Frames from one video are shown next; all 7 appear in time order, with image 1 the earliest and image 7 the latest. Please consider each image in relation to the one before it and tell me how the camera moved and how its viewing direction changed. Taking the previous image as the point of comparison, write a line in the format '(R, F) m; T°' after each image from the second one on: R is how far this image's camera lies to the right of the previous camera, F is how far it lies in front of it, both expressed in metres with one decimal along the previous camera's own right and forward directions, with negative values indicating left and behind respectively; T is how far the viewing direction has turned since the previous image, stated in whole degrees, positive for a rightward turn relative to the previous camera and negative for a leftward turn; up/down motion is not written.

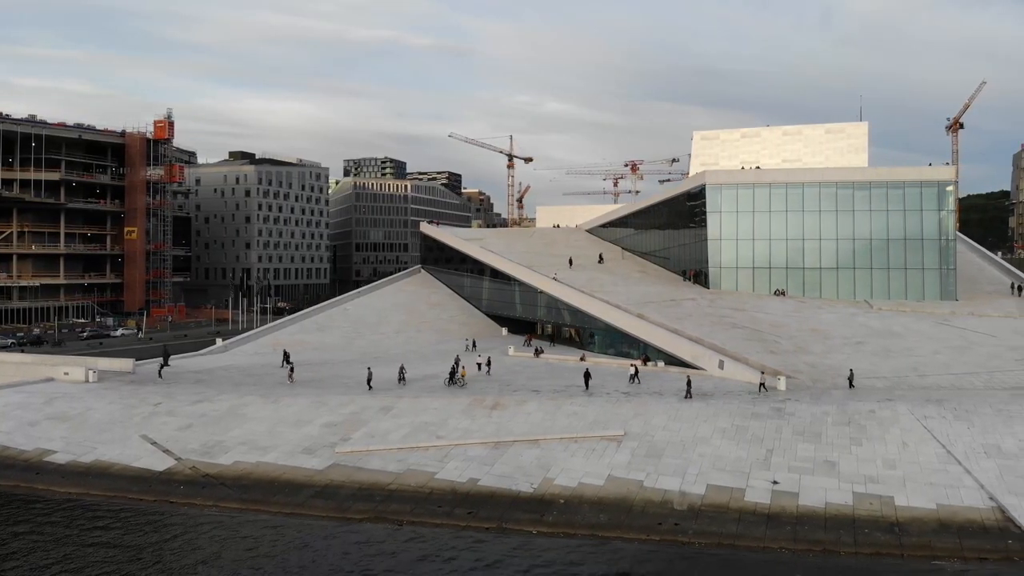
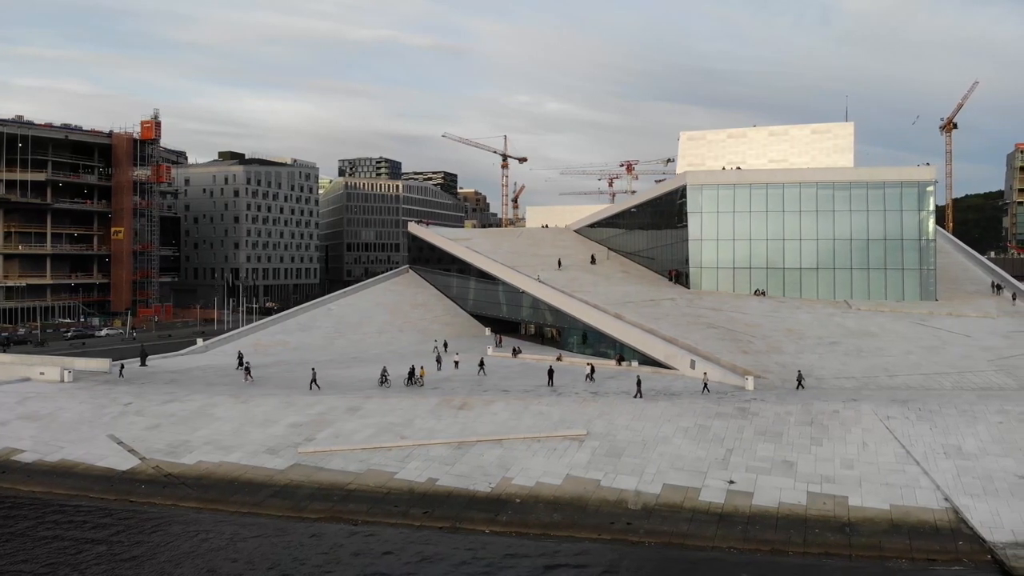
(+1.2, -0.1) m; 0°
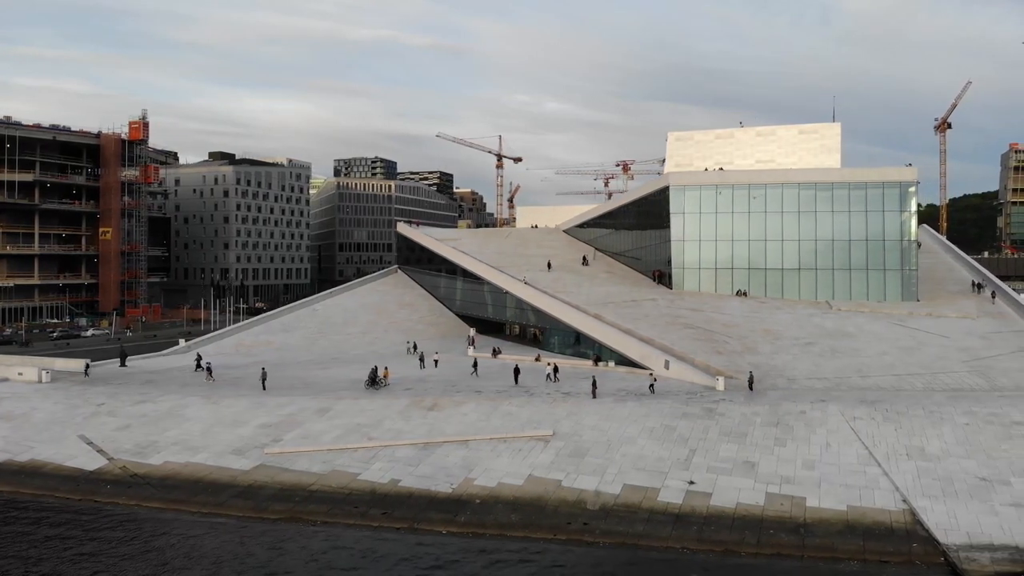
(+1.1, -0.1) m; 0°
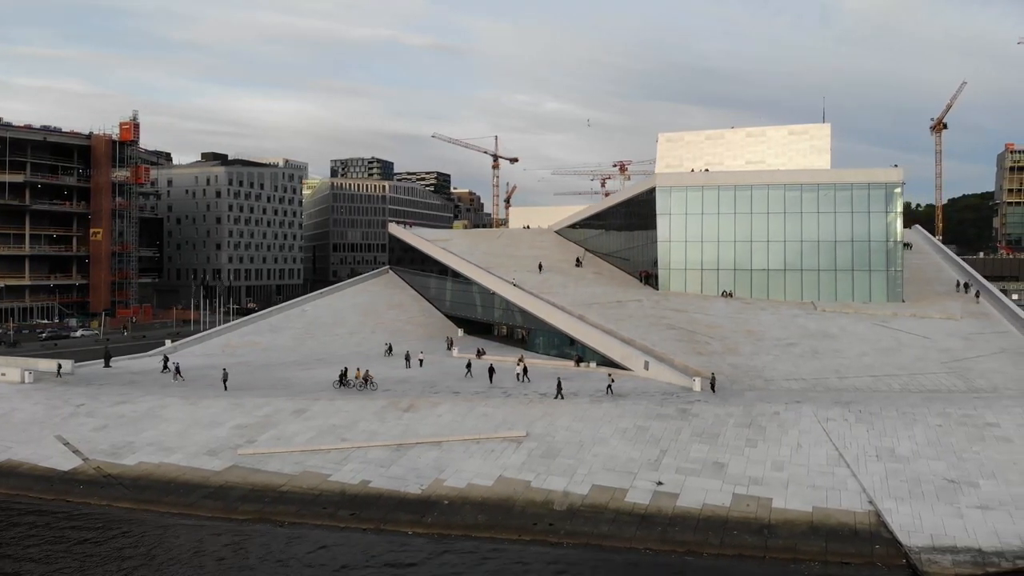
(+0.9, -0.1) m; 0°
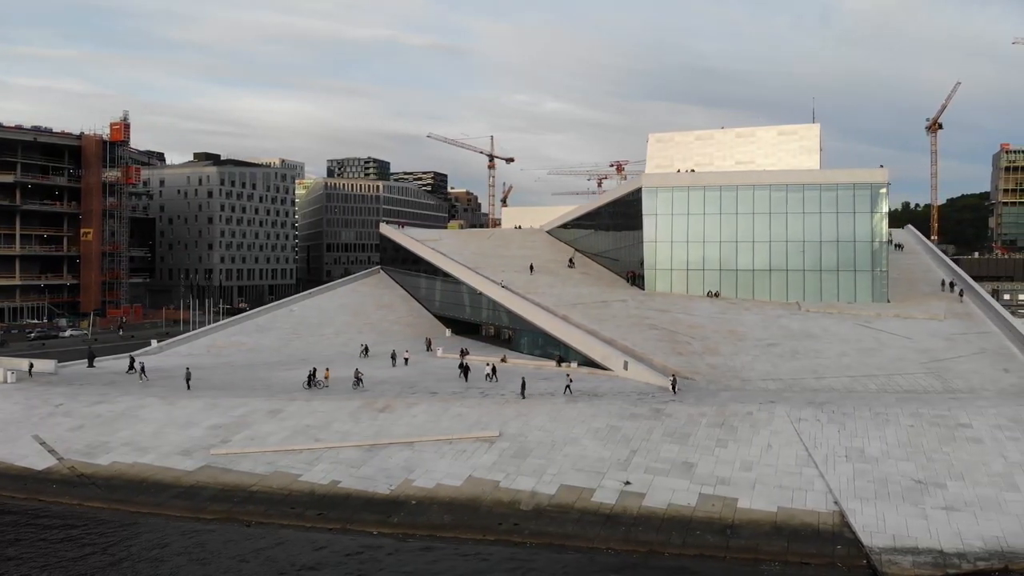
(+0.9, -0.1) m; 0°
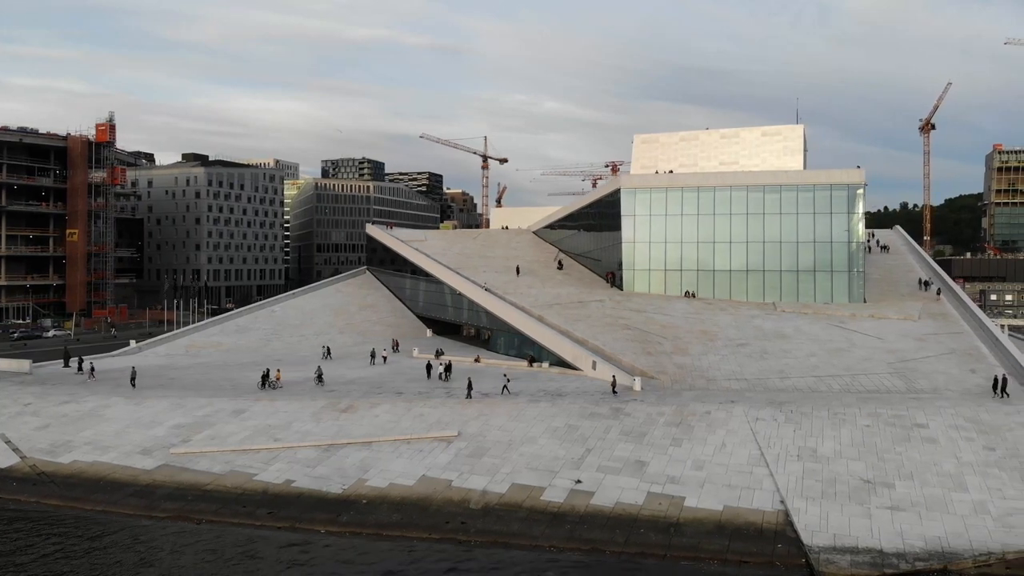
(+1.4, -0.2) m; 0°
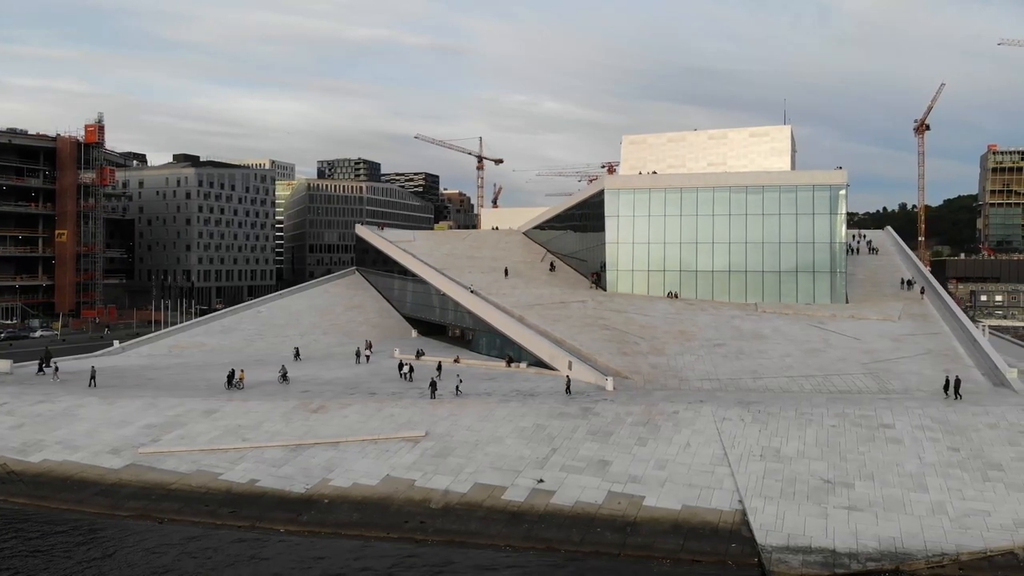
(+1.1, -0.1) m; 0°
